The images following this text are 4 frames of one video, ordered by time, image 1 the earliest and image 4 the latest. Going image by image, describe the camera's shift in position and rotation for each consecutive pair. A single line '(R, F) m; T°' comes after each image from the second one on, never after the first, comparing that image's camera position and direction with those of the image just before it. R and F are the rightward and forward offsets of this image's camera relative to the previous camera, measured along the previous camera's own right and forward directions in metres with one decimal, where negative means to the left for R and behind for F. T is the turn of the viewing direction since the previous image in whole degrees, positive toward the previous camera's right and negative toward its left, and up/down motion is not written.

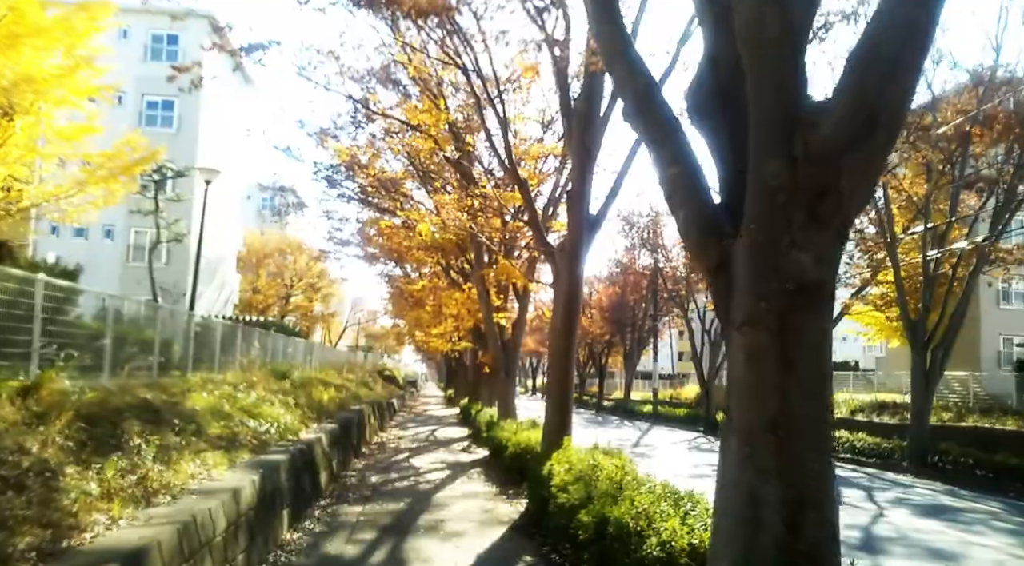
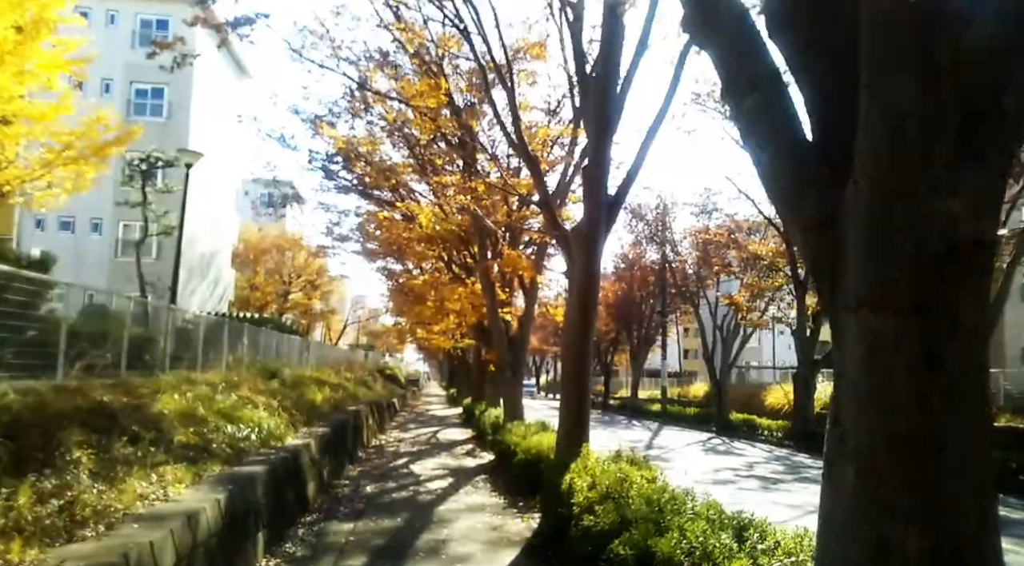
(-0.1, +1.0) m; 0°
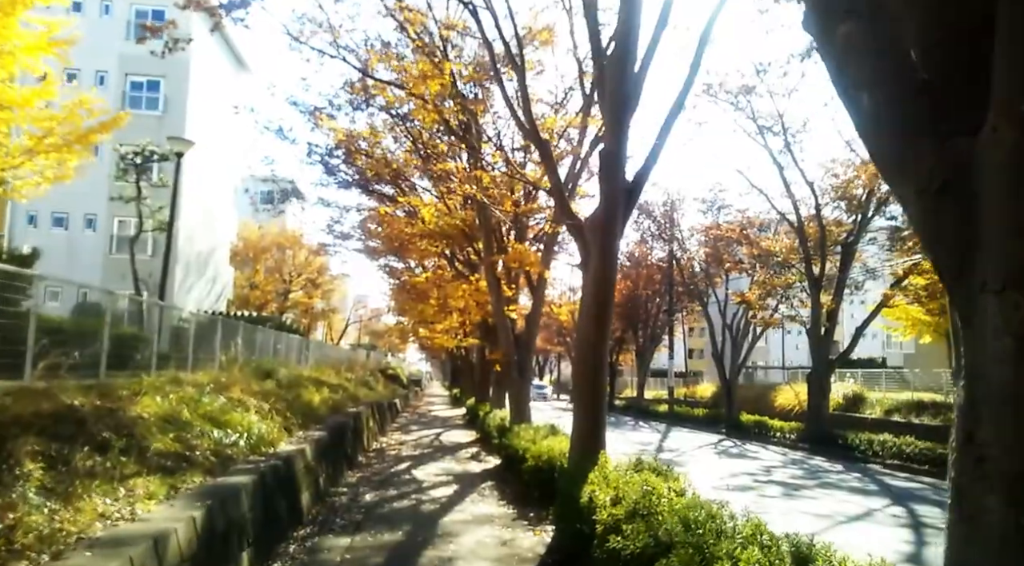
(-0.1, +0.6) m; 0°
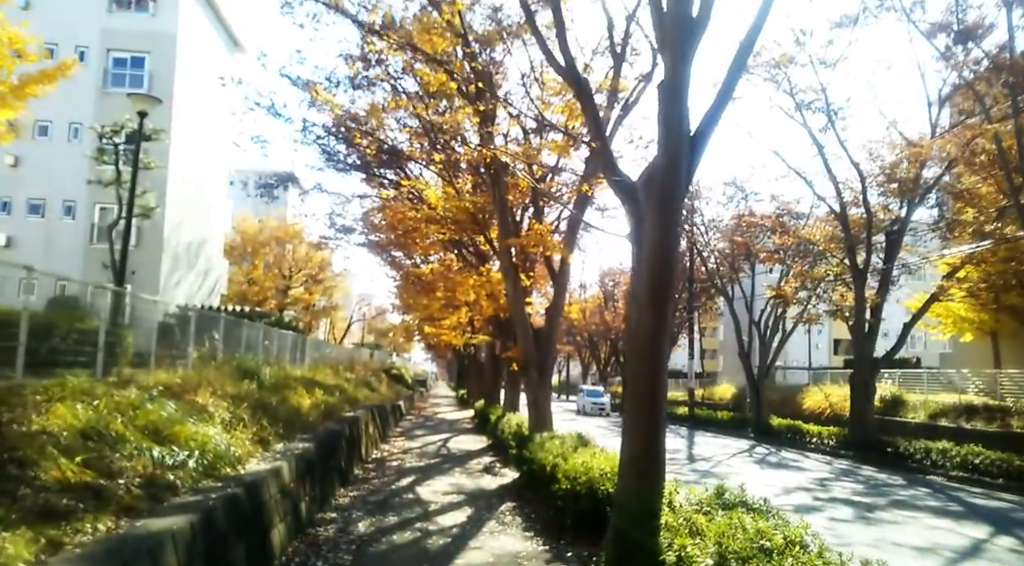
(-0.2, +1.8) m; 0°
